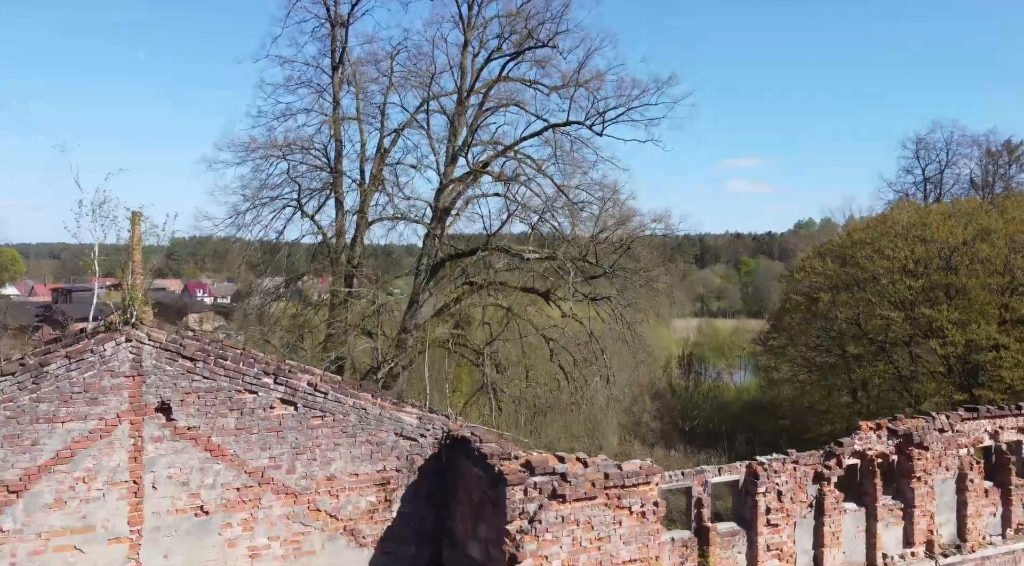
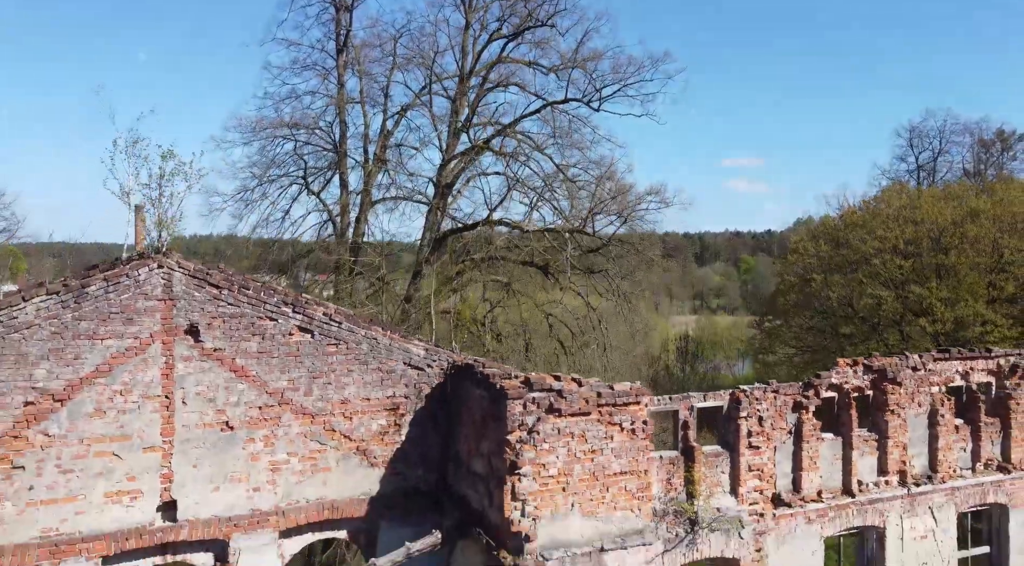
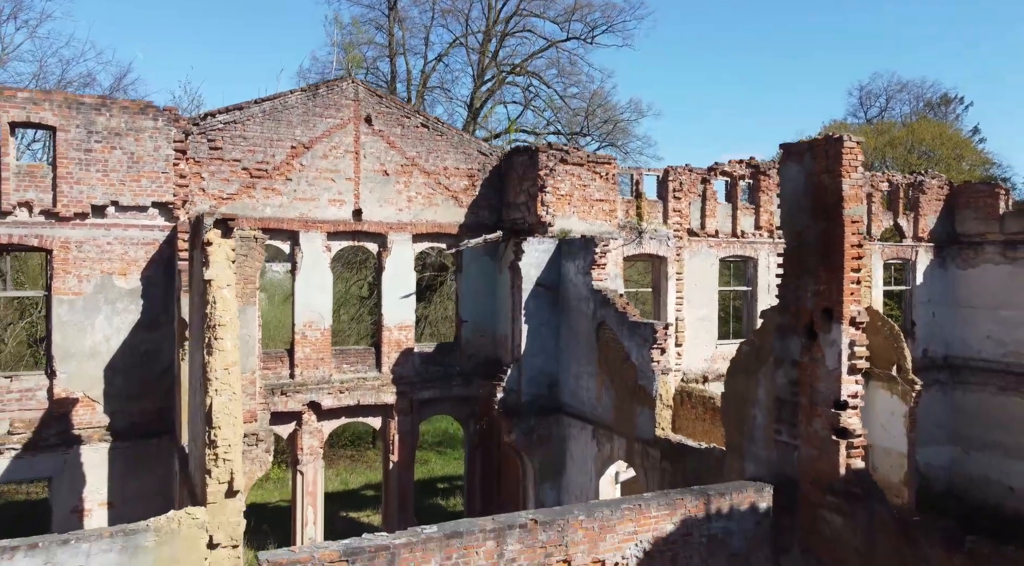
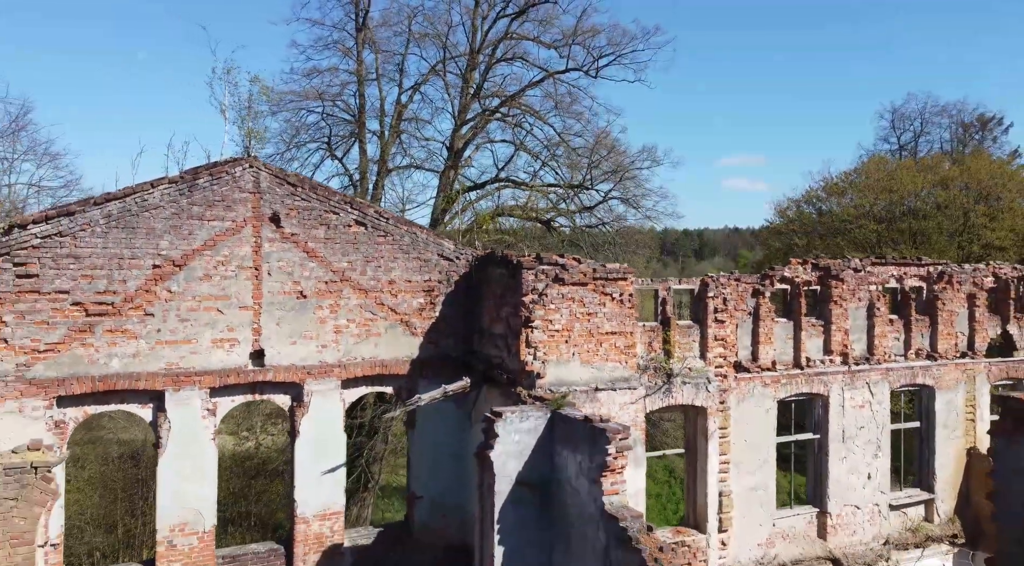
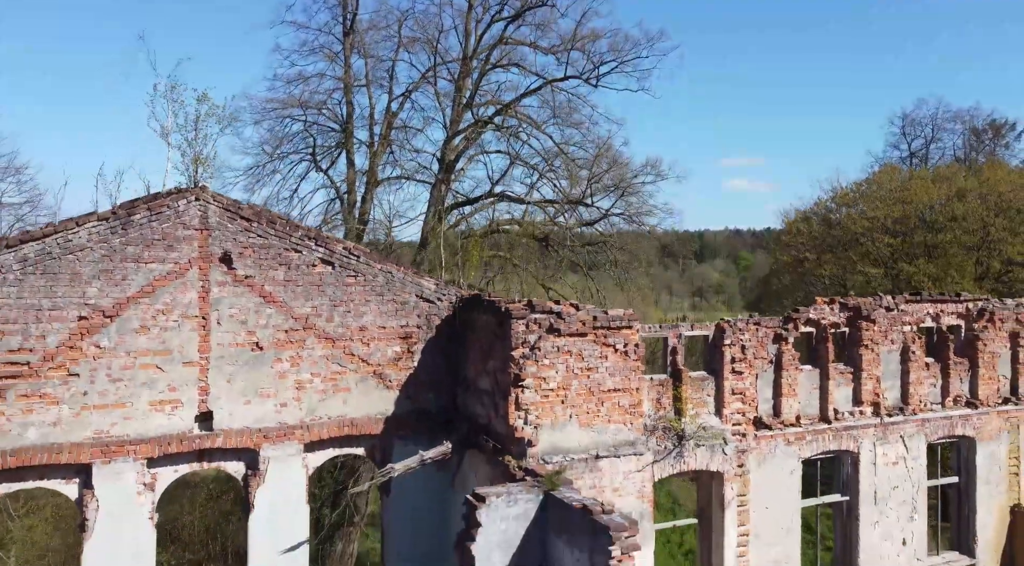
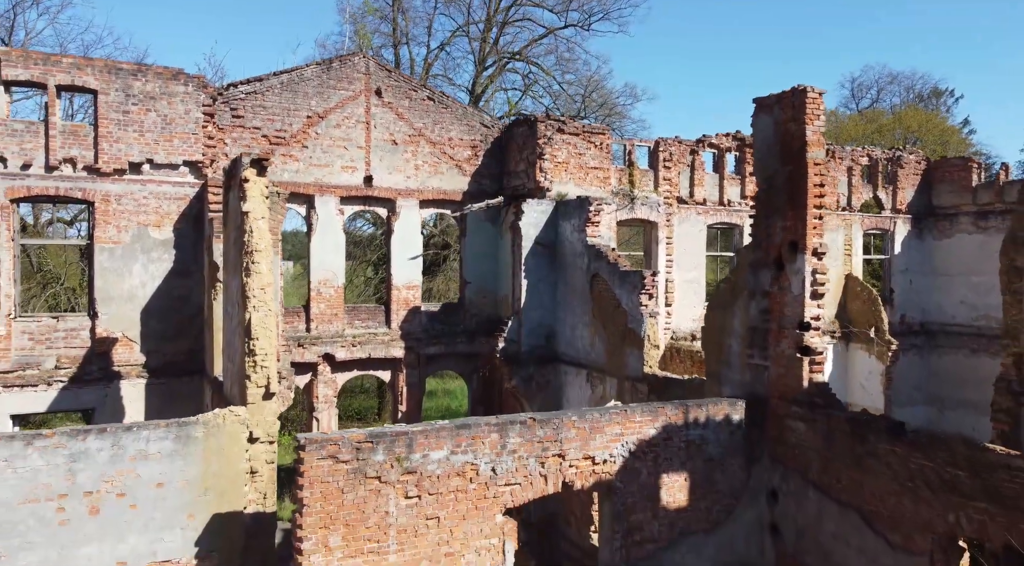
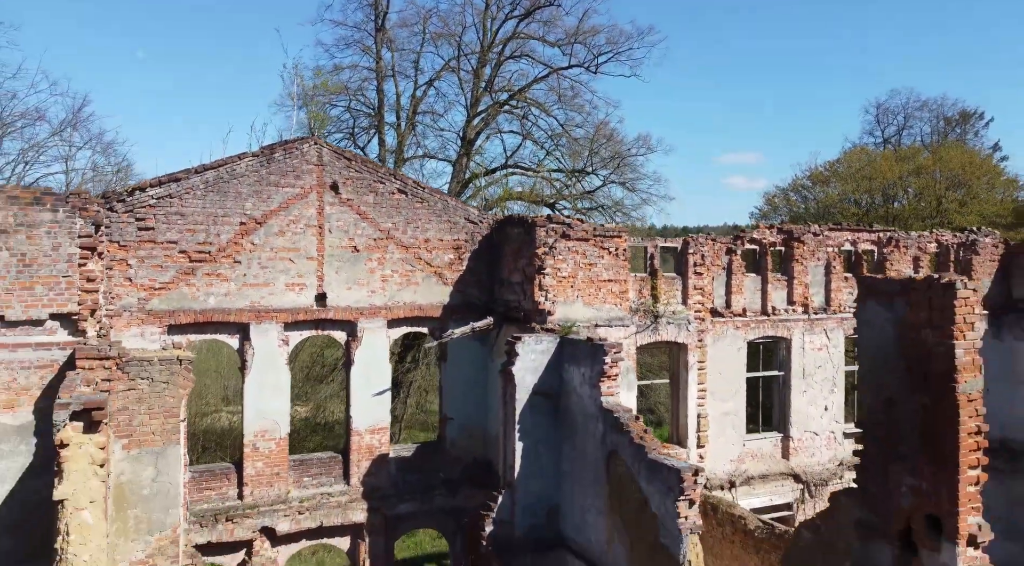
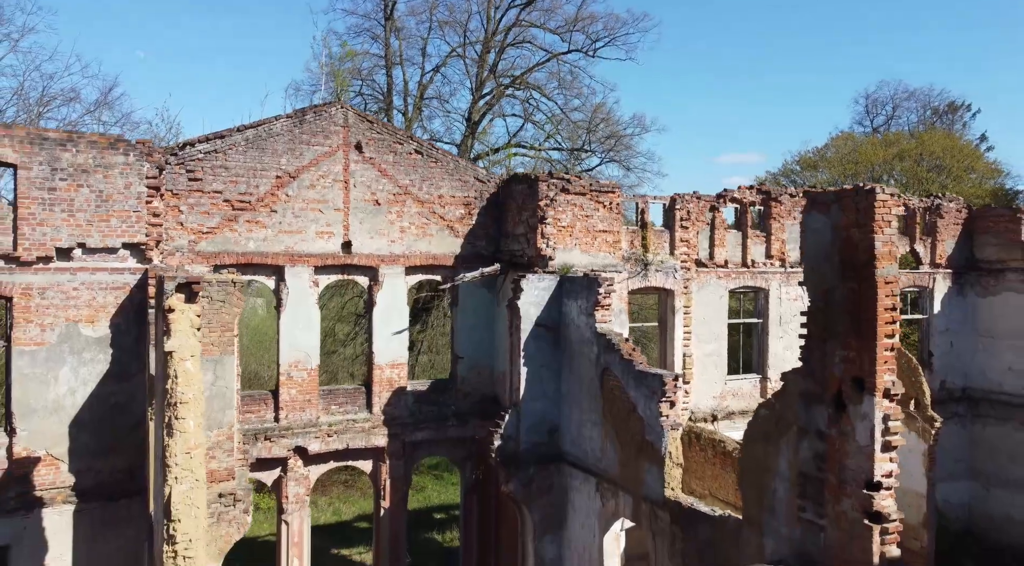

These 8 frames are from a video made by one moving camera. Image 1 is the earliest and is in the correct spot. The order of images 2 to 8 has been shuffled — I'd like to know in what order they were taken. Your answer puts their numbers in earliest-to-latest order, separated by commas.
2, 5, 4, 7, 8, 3, 6
